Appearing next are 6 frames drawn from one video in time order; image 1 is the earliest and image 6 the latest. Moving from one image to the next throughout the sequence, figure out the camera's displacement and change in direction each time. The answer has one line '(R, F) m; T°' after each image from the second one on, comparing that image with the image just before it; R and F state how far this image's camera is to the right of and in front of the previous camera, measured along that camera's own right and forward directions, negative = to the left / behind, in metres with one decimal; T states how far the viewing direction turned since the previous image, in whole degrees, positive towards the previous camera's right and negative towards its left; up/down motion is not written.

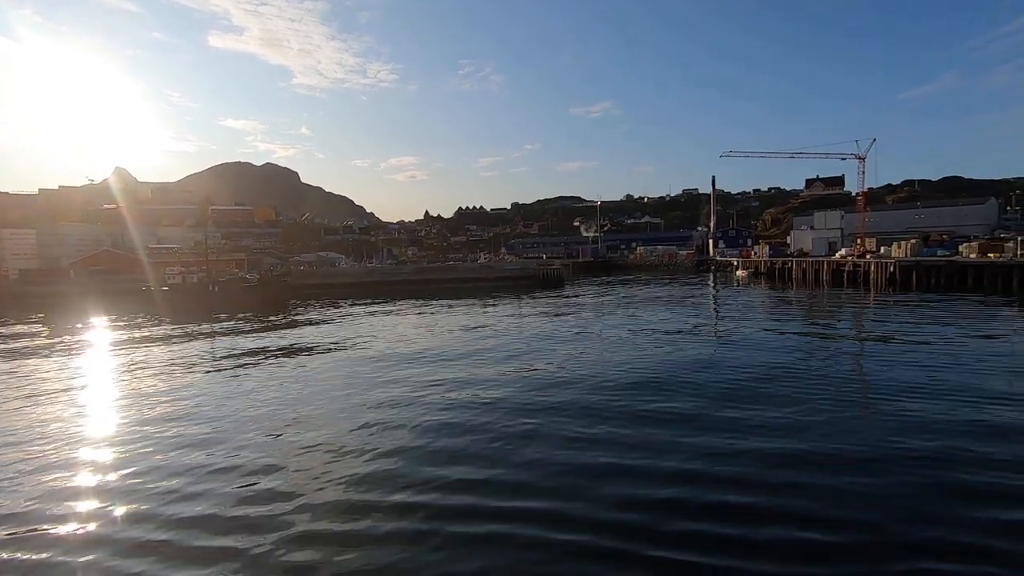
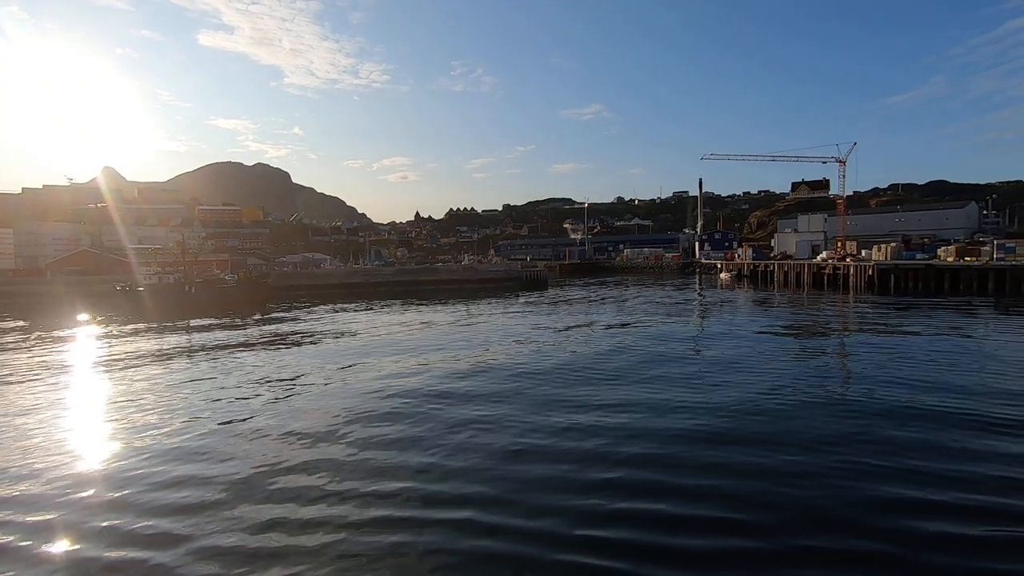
(+0.4, +0.1) m; +1°
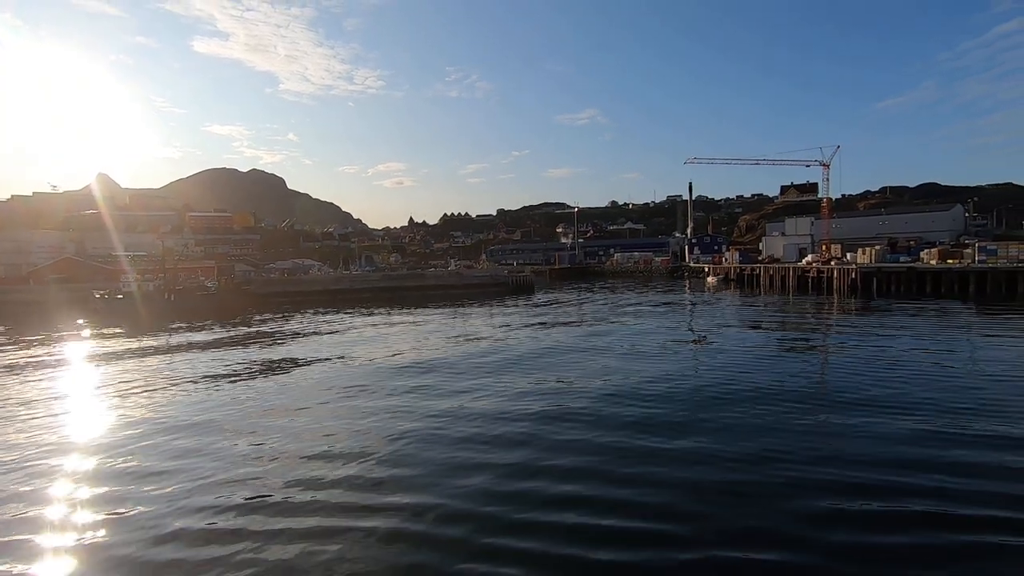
(+0.4, +0.1) m; 0°
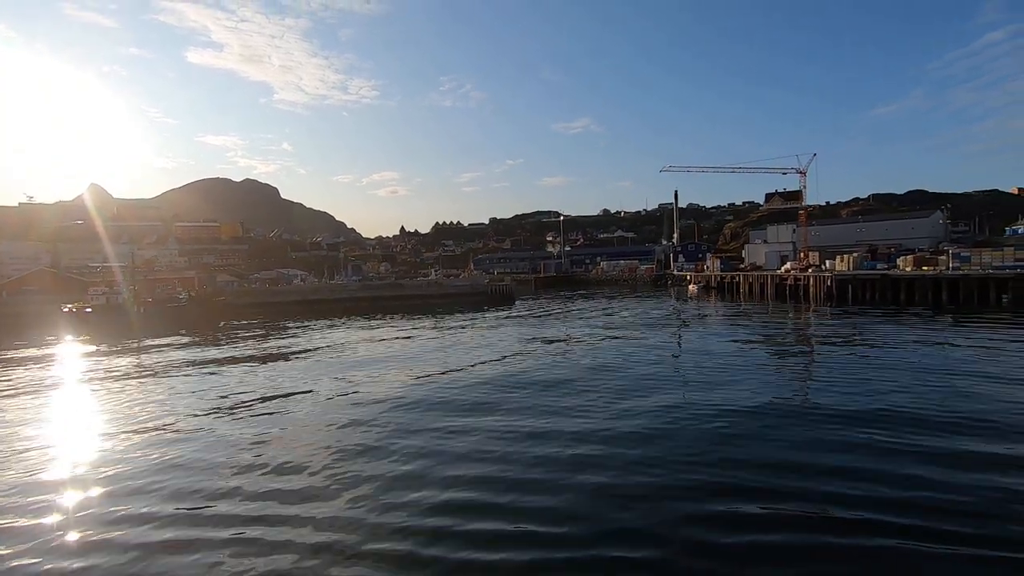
(+0.7, +0.2) m; 0°
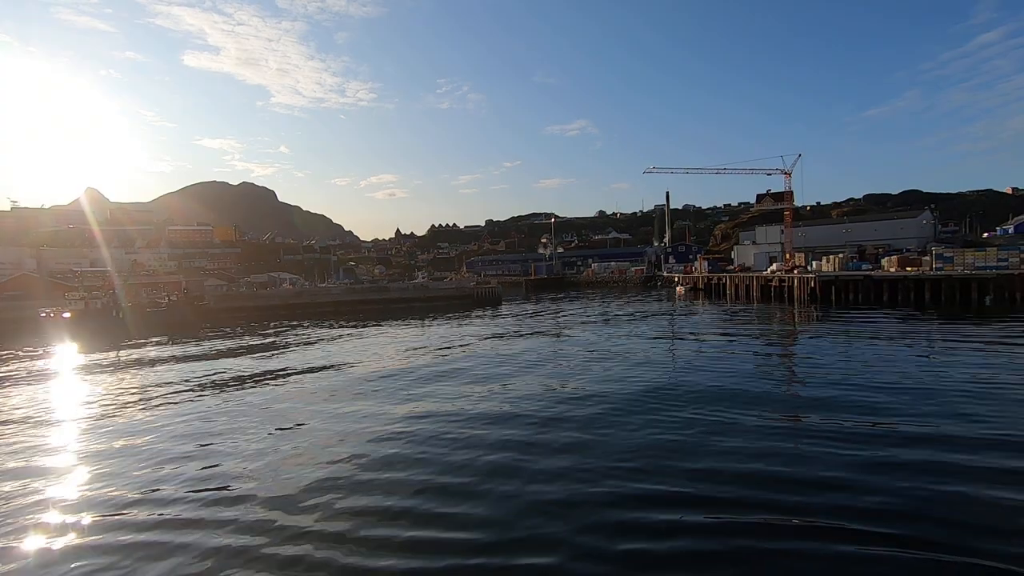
(+0.5, +0.2) m; 0°
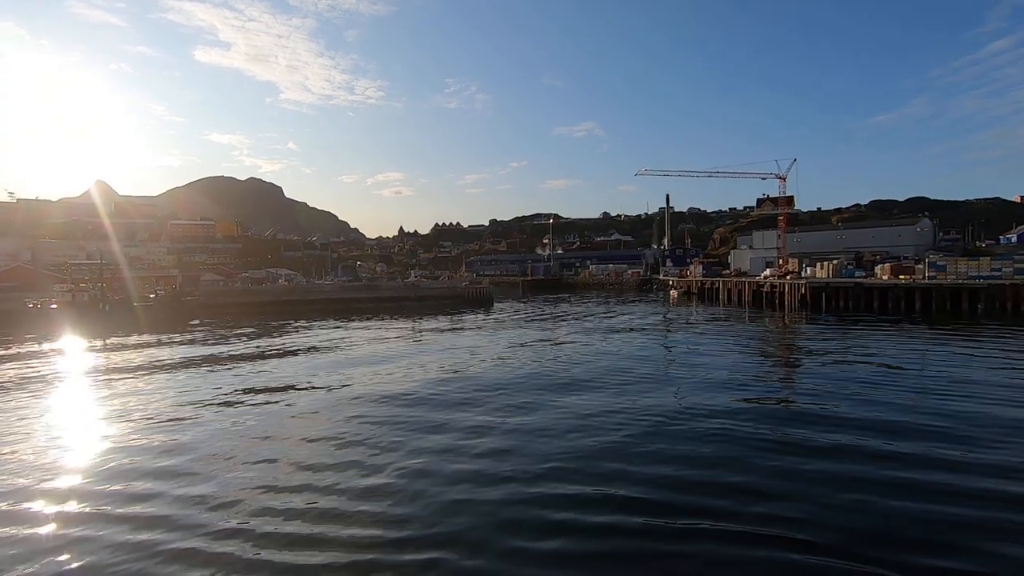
(+0.6, +0.2) m; 0°
